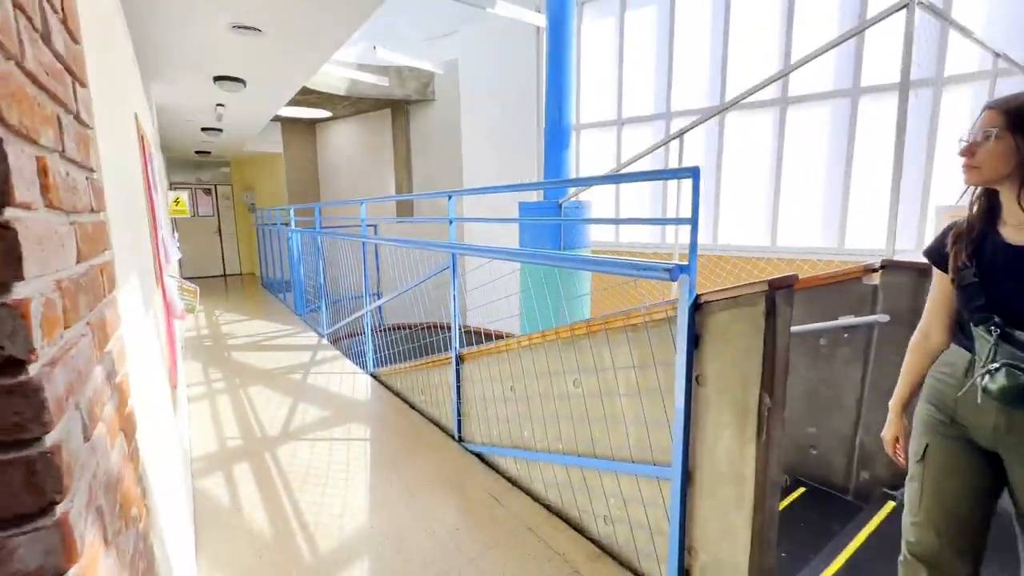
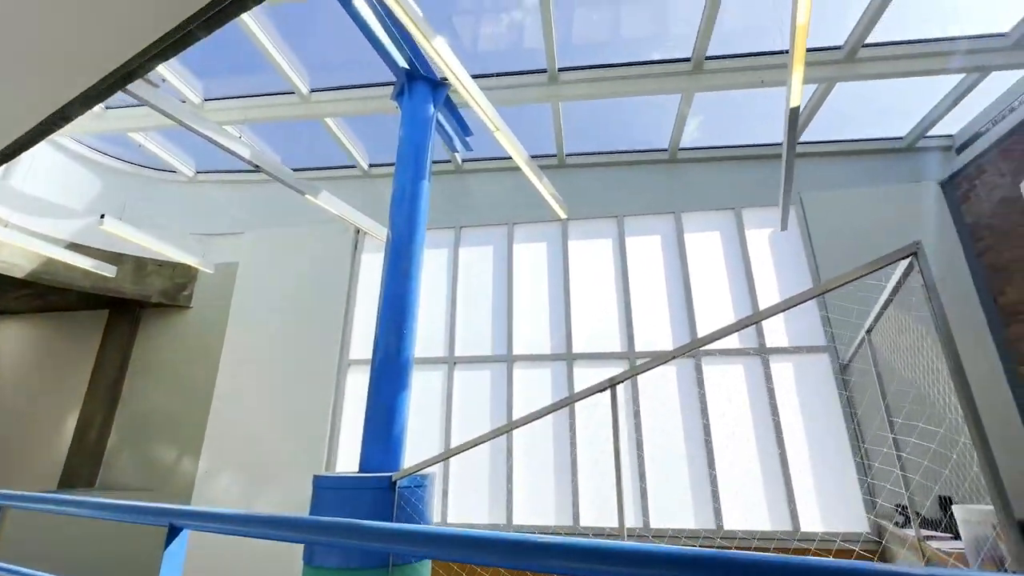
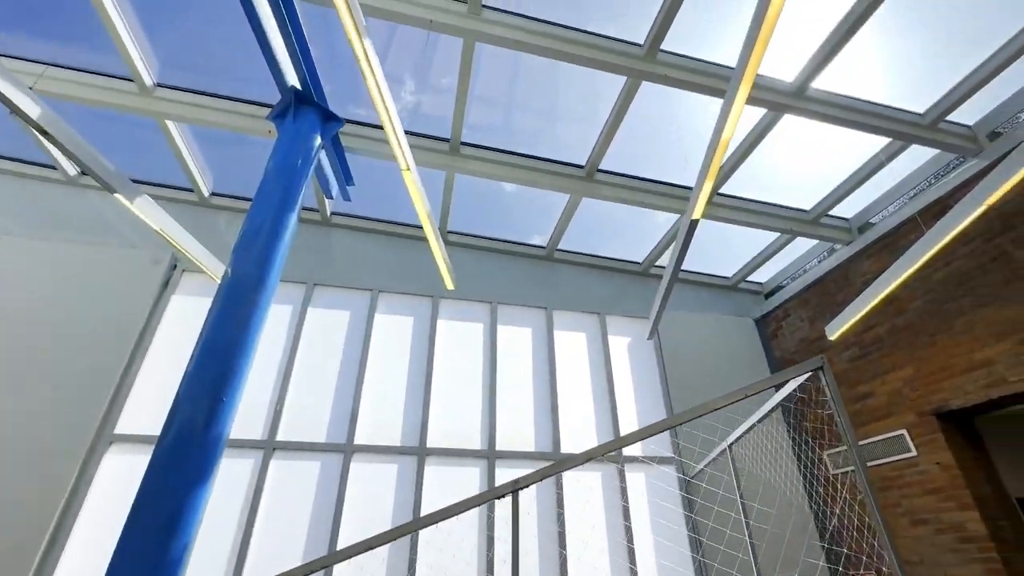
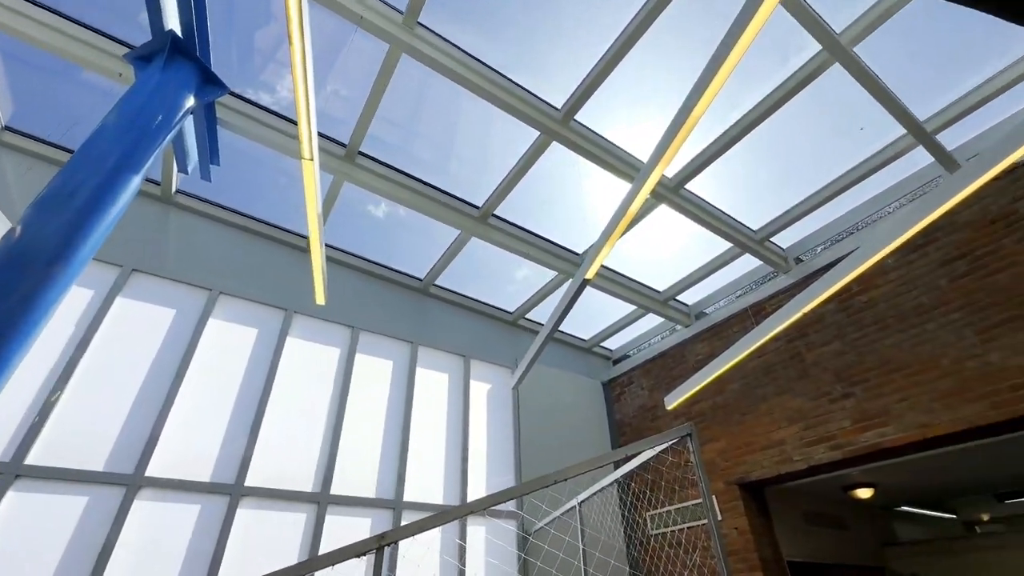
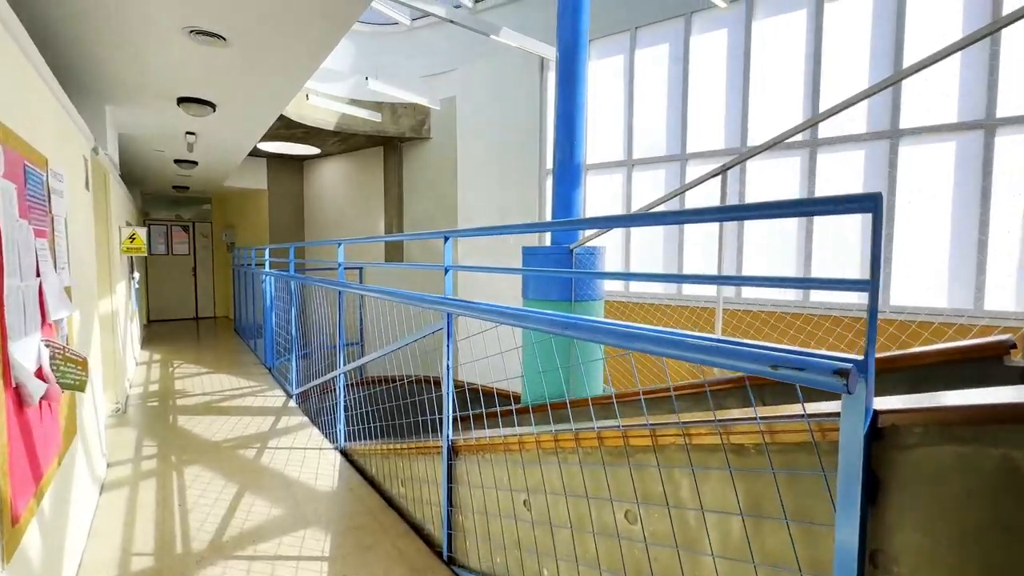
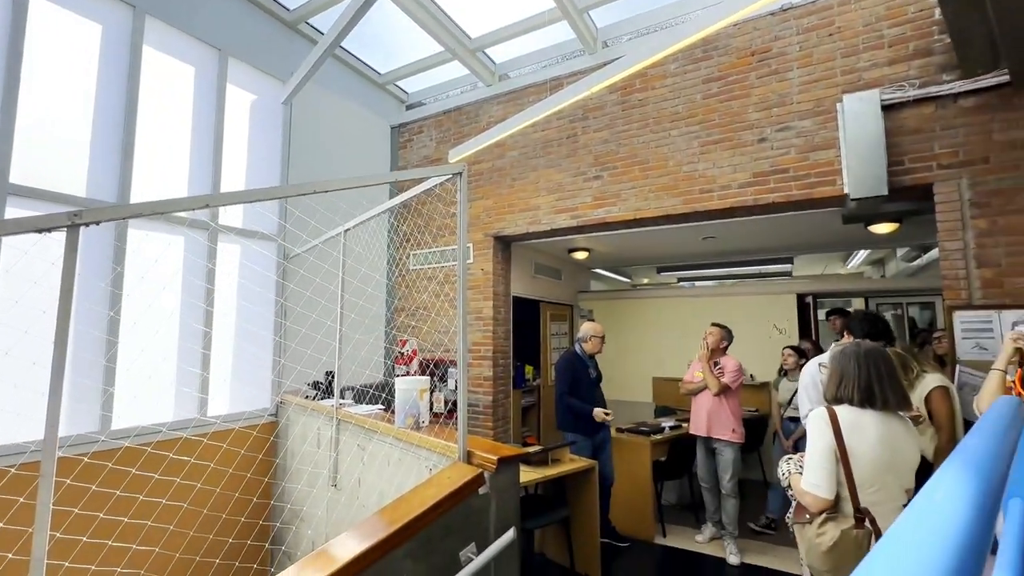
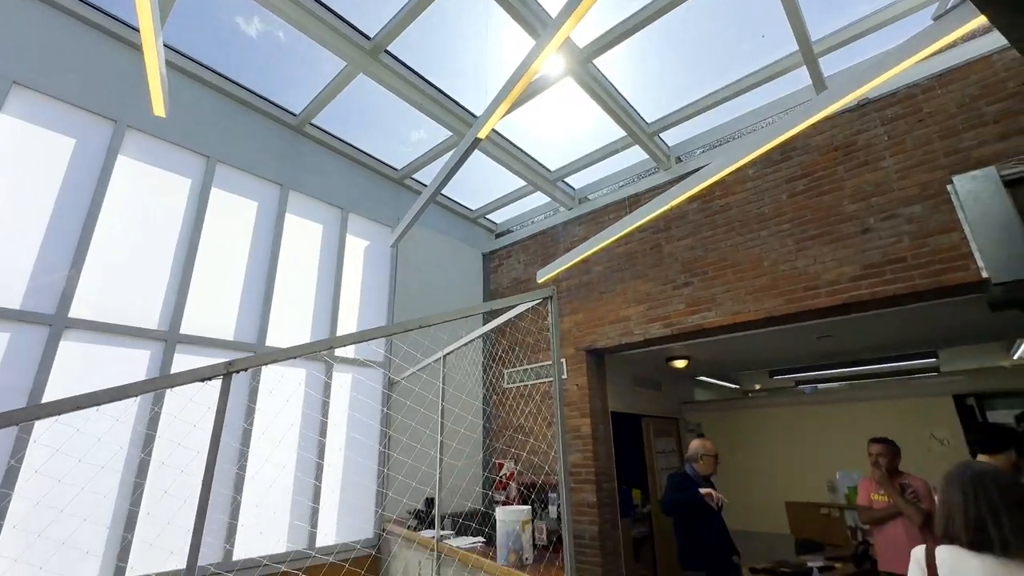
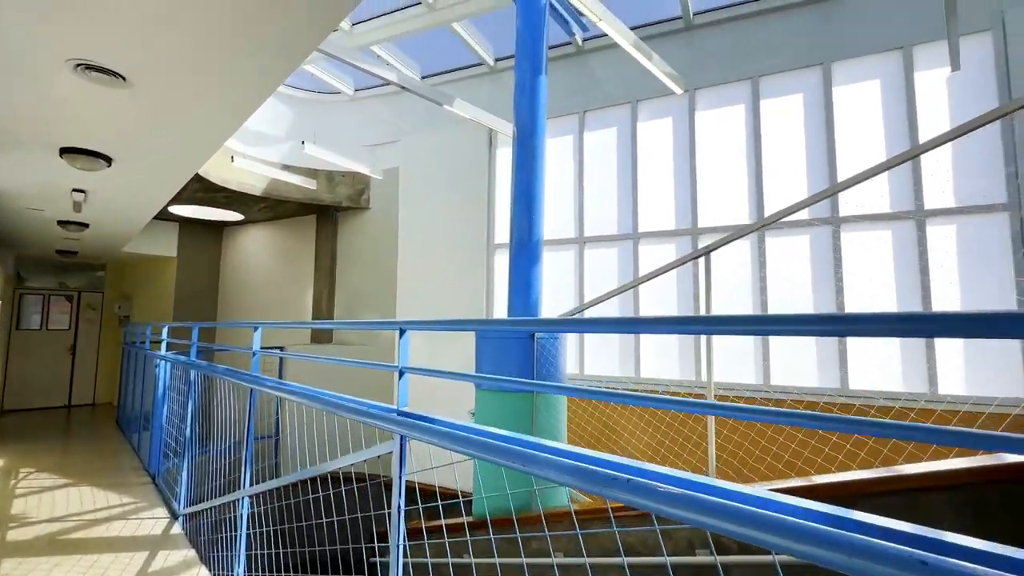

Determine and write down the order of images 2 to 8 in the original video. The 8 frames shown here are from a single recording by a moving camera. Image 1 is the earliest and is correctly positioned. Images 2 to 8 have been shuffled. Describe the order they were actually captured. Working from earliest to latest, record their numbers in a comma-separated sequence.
5, 8, 2, 3, 4, 7, 6
